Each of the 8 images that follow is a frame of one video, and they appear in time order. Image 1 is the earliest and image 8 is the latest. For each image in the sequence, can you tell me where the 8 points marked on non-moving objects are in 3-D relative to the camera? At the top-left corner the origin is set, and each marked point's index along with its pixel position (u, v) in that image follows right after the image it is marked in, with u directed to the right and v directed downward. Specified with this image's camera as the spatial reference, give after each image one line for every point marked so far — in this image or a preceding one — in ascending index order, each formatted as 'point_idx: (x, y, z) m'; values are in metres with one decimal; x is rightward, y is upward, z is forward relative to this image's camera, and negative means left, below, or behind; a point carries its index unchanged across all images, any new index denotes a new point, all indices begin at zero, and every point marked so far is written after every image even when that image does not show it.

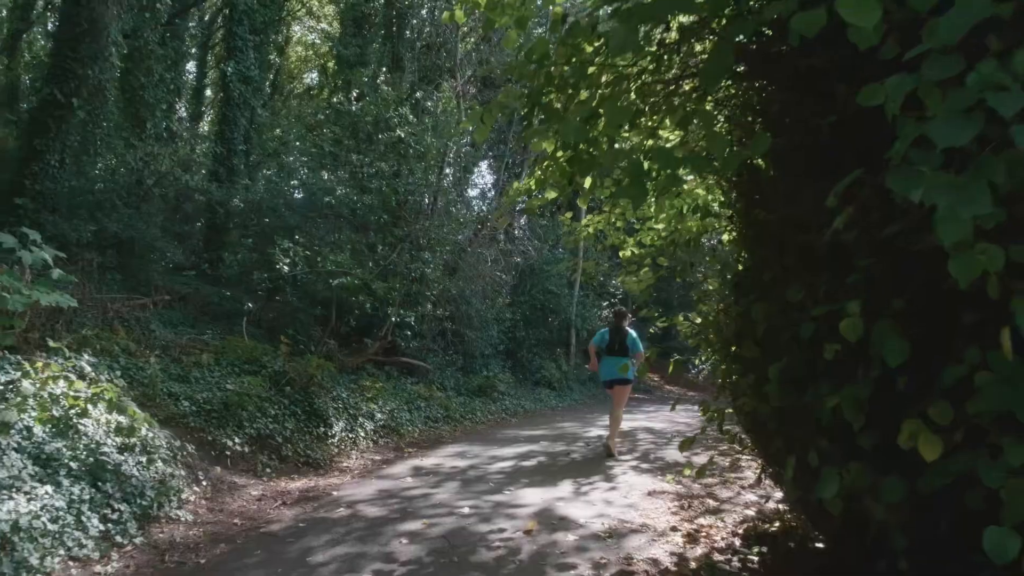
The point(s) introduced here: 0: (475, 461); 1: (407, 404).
0: (-0.4, -1.8, +9.6) m
1: (-1.4, -1.7, +13.3) m
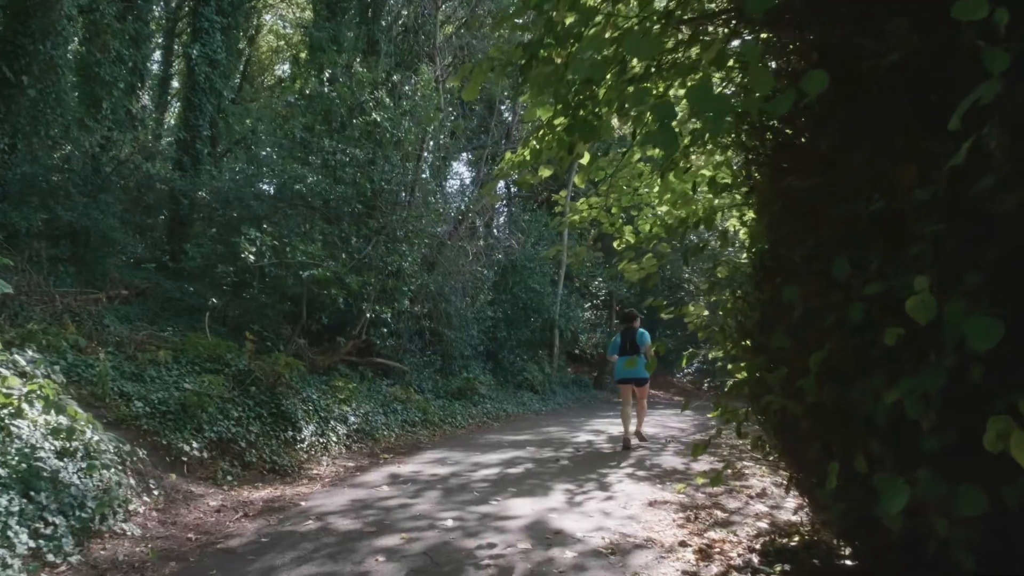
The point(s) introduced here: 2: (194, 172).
0: (-0.5, -1.7, +8.8) m
1: (-1.7, -1.6, +12.5) m
2: (-6.1, +2.3, +17.7) m
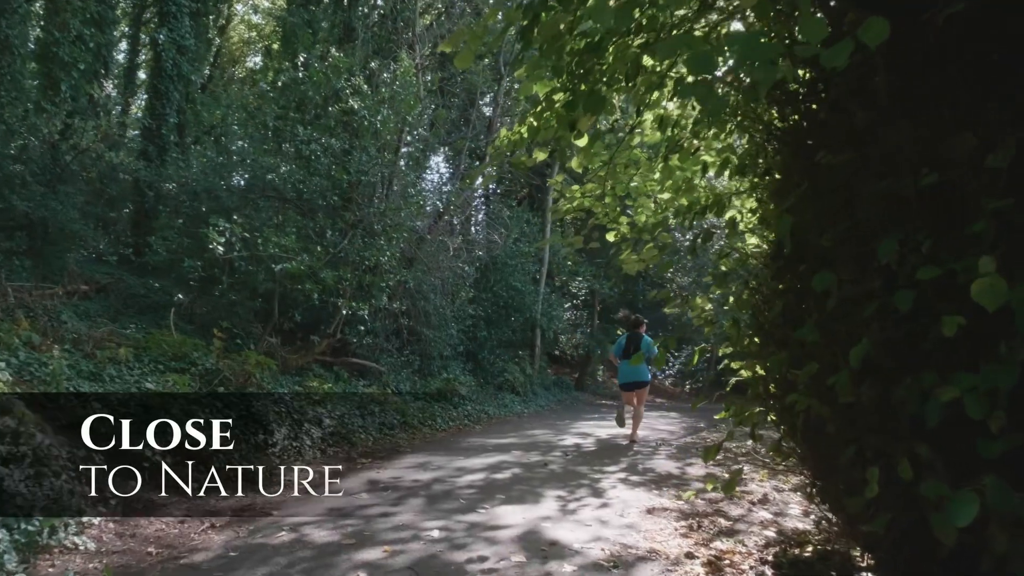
0: (-0.6, -1.7, +8.3) m
1: (-1.9, -1.6, +11.9) m
2: (-6.5, +2.3, +17.0) m
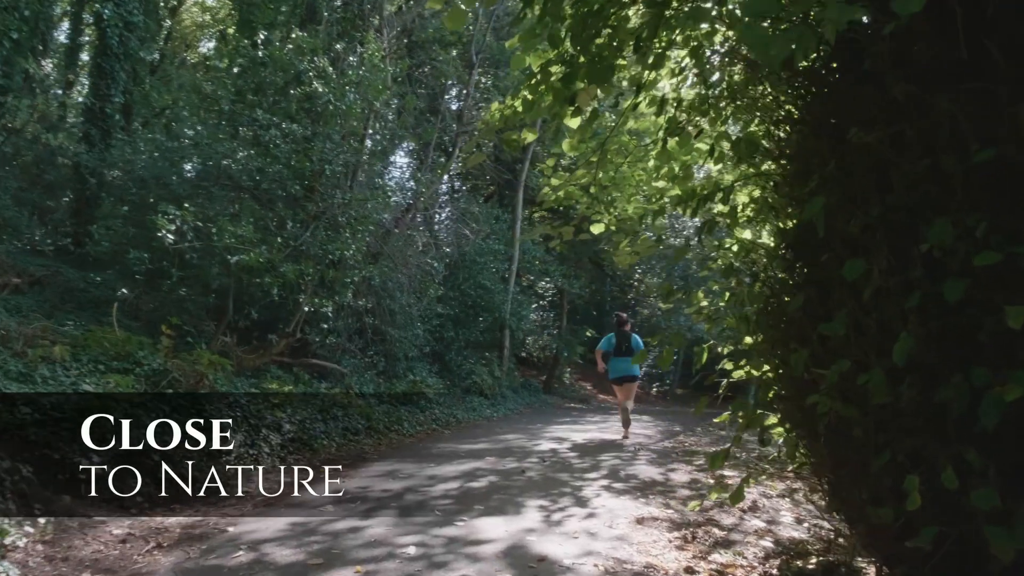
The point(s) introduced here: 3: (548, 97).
0: (-0.8, -1.6, +7.7) m
1: (-2.3, -1.5, +11.2) m
2: (-7.1, +2.3, +16.1) m
3: (+0.2, +1.1, +5.6) m
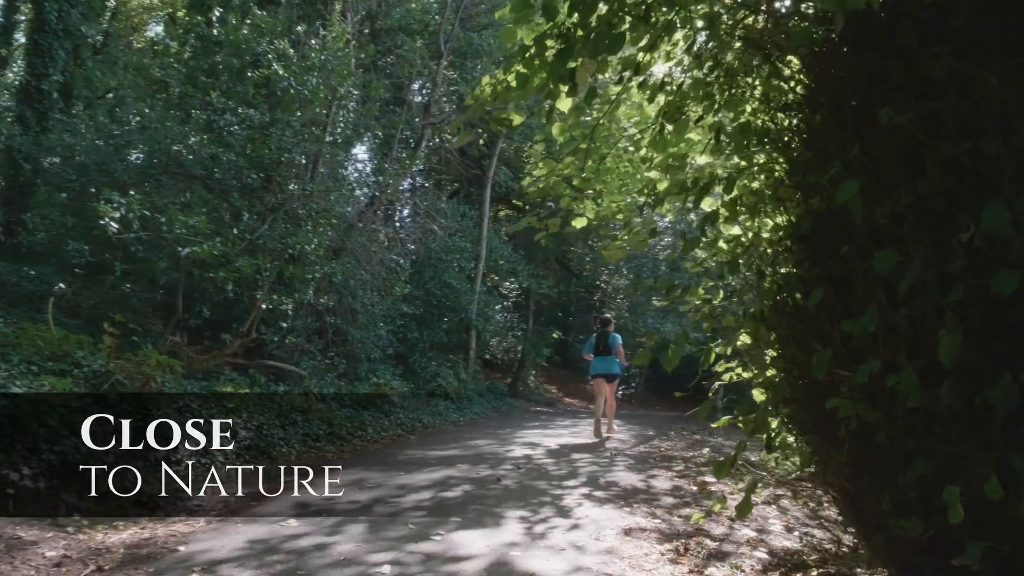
0: (-1.0, -1.6, +7.1) m
1: (-2.6, -1.5, +10.6) m
2: (-7.7, +2.3, +15.2) m
3: (+0.2, +1.2, +5.1) m
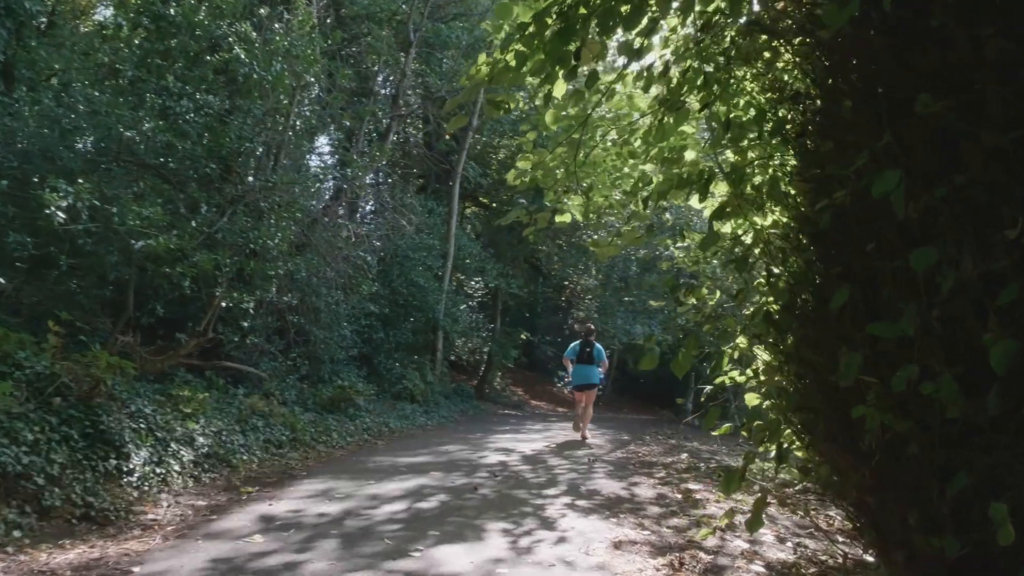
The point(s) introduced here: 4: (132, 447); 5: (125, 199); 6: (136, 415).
0: (-1.2, -1.6, +6.7) m
1: (-3.0, -1.5, +10.1) m
2: (-8.2, +2.4, +14.4) m
3: (+0.1, +1.2, +4.7) m
4: (-3.2, -1.3, +7.8) m
5: (-4.3, +1.0, +10.1) m
6: (-3.3, -1.1, +8.2) m
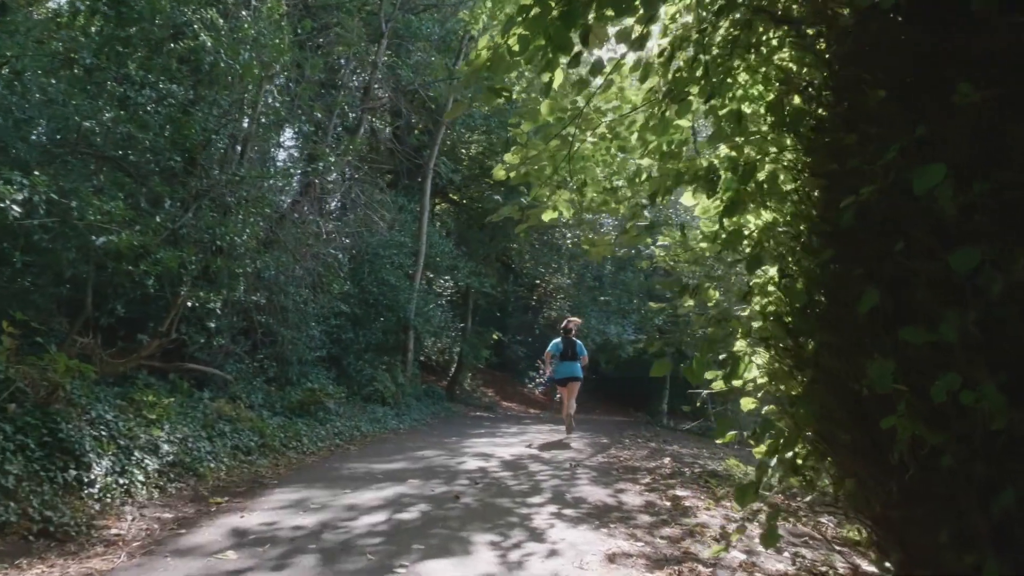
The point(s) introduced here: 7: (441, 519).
0: (-1.3, -1.6, +6.3) m
1: (-3.2, -1.5, +9.6) m
2: (-8.6, +2.4, +13.8) m
3: (+0.1, +1.2, +4.5) m
4: (-3.3, -1.3, +7.3) m
5: (-4.5, +1.0, +9.7) m
6: (-3.5, -1.1, +7.8) m
7: (-0.5, -1.6, +6.3) m
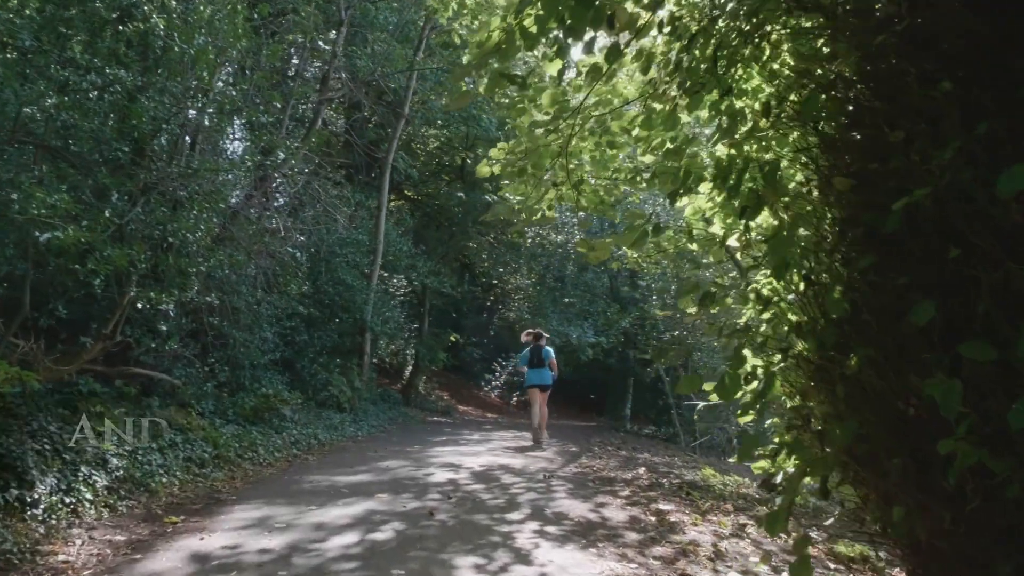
0: (-1.4, -1.6, +5.9) m
1: (-3.5, -1.4, +9.0) m
2: (-9.2, +2.5, +12.8) m
3: (+0.1, +1.2, +4.1) m
4: (-3.5, -1.3, +6.7) m
5: (-4.8, +1.0, +9.0) m
6: (-3.7, -1.1, +7.1) m
7: (-0.6, -1.6, +5.9) m
